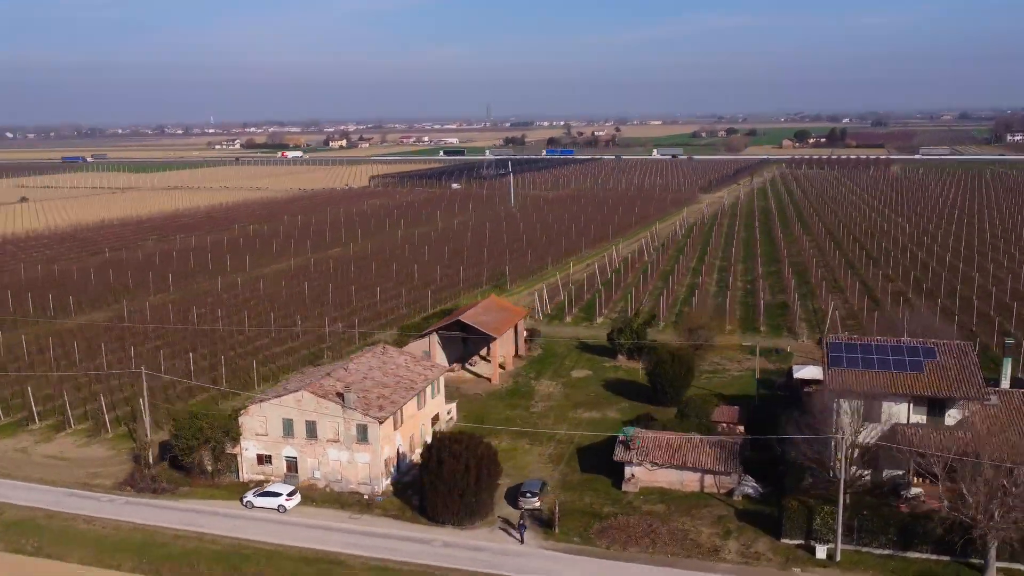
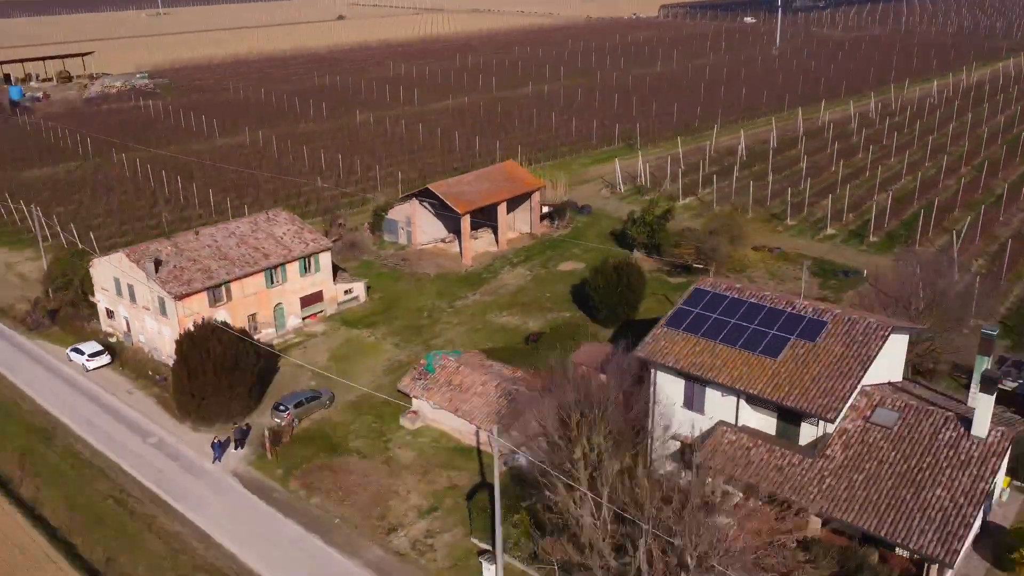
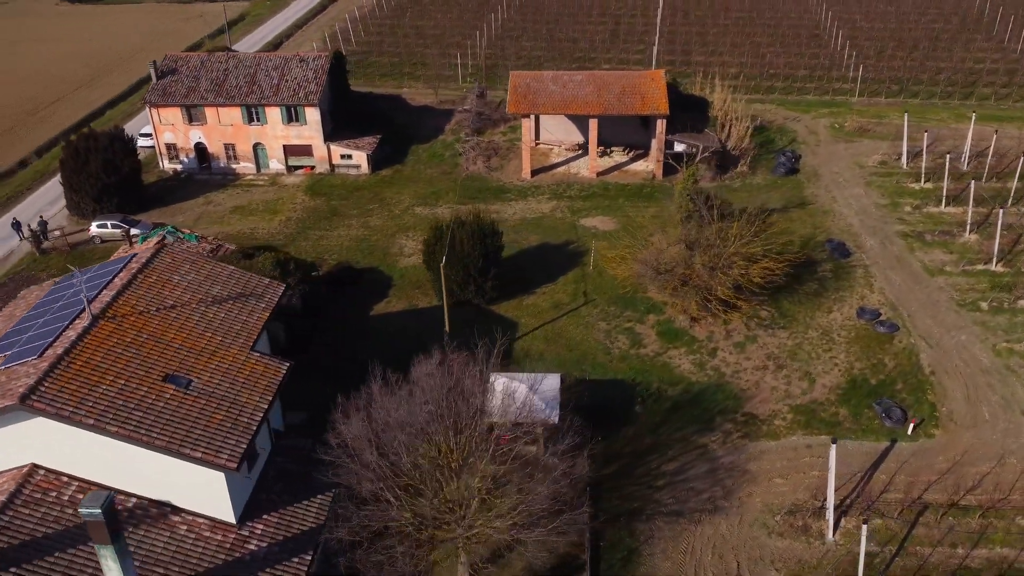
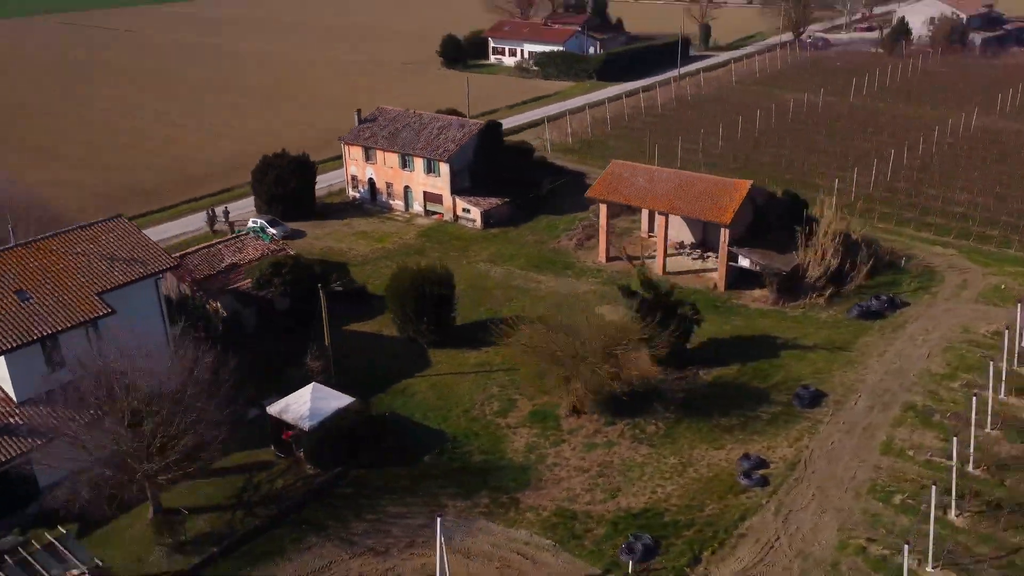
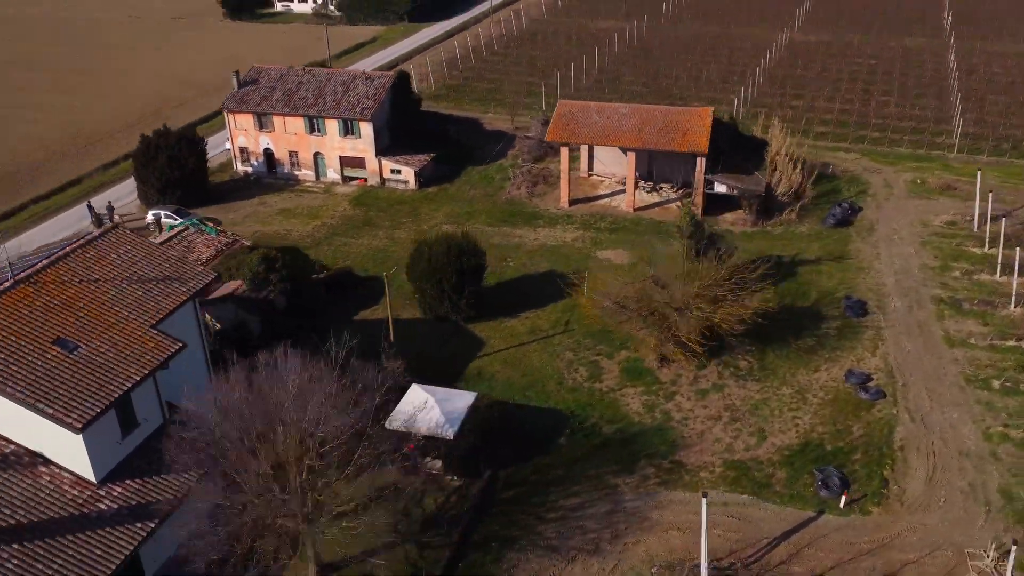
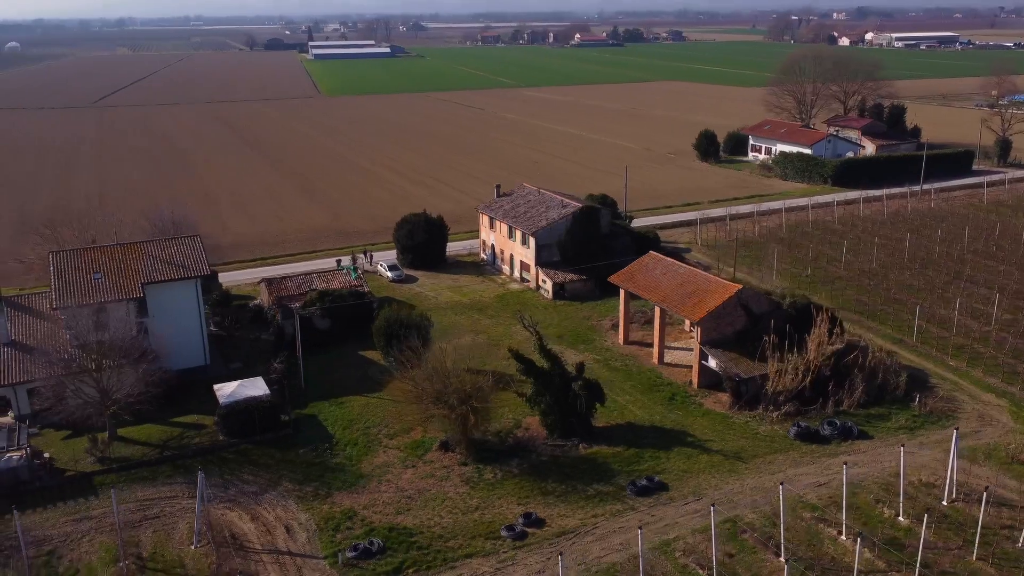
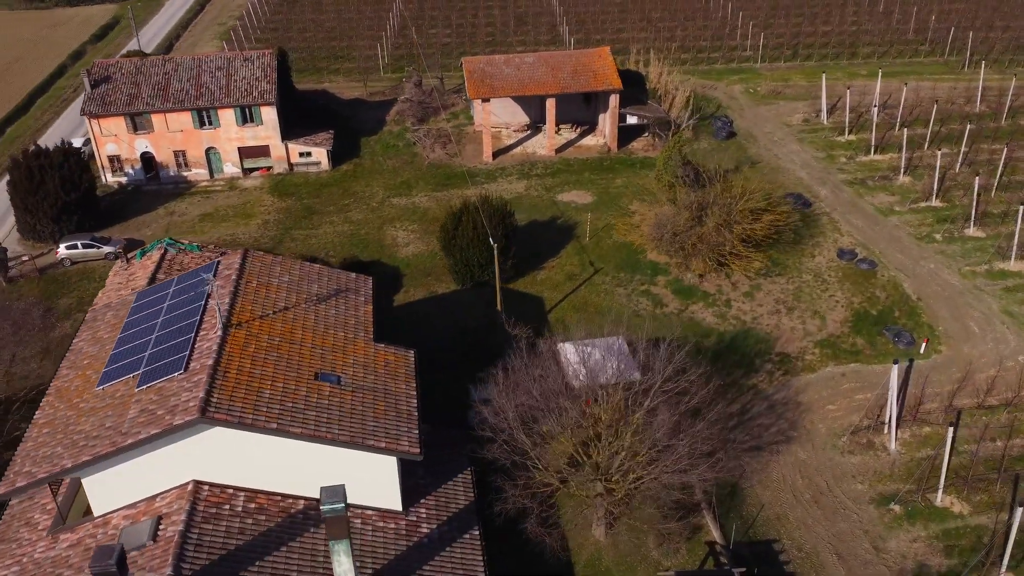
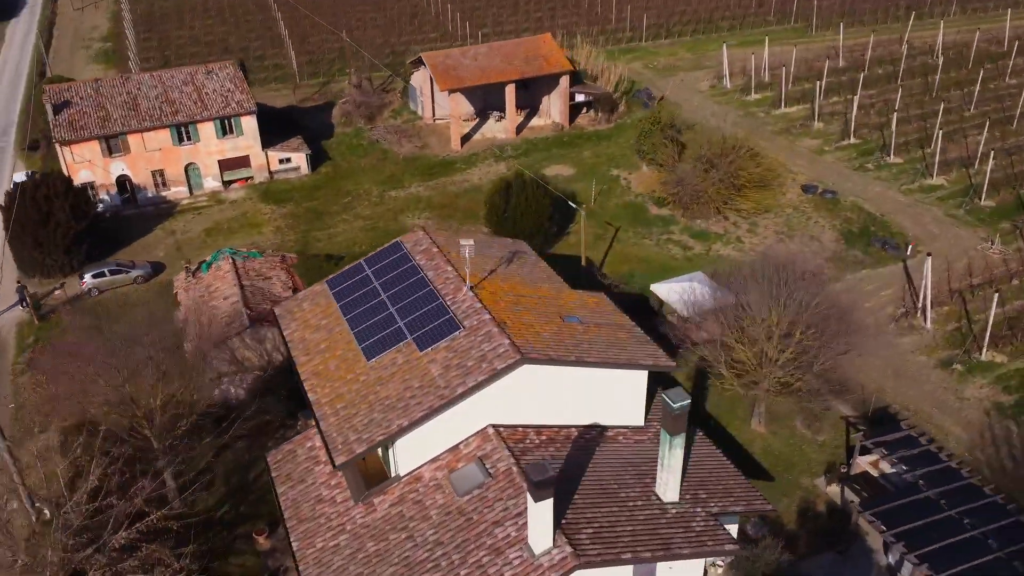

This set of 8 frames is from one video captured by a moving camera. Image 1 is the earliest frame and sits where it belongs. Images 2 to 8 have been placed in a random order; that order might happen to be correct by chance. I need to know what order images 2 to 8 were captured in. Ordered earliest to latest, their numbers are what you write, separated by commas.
2, 8, 7, 3, 5, 4, 6
